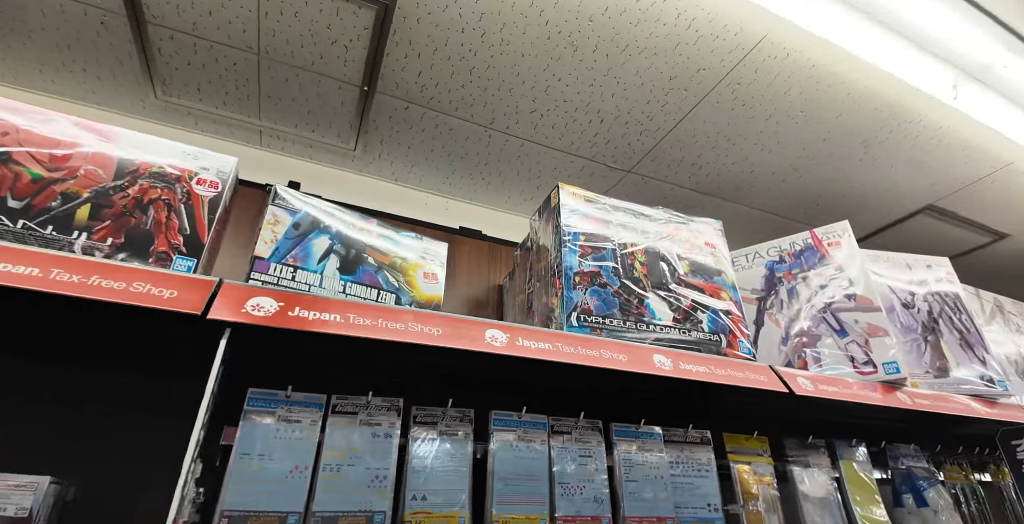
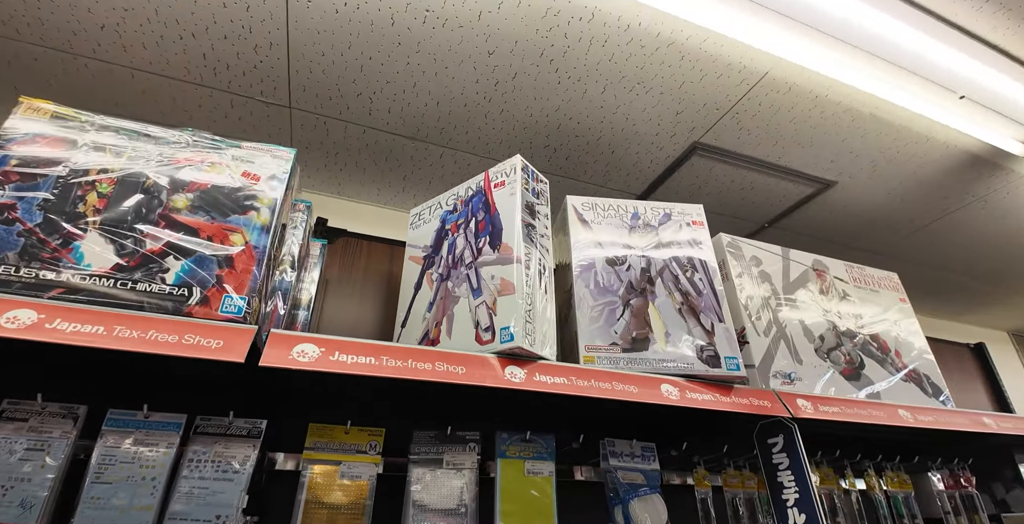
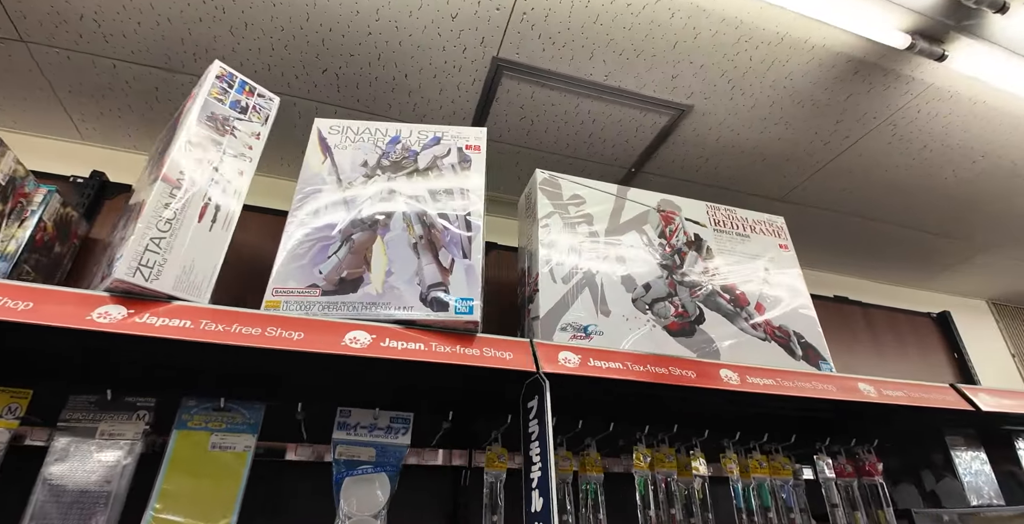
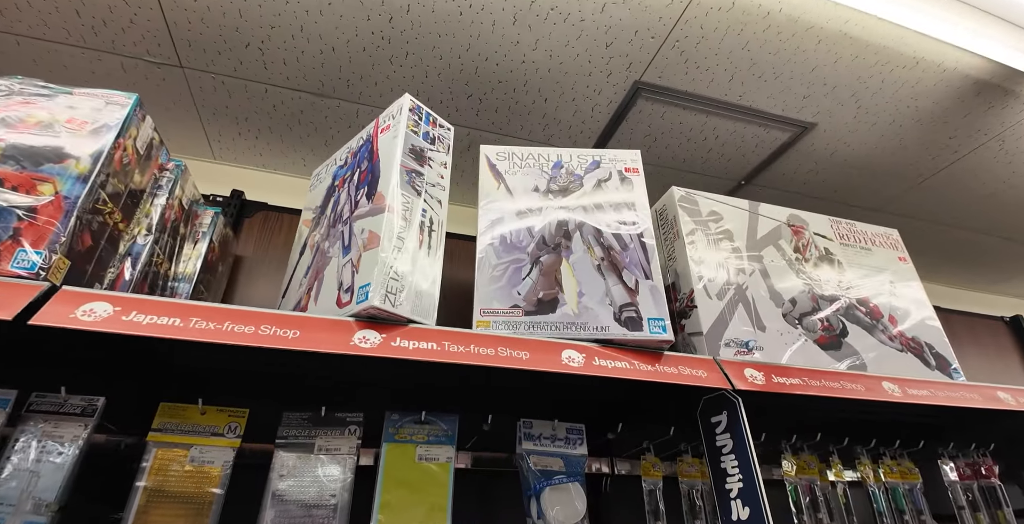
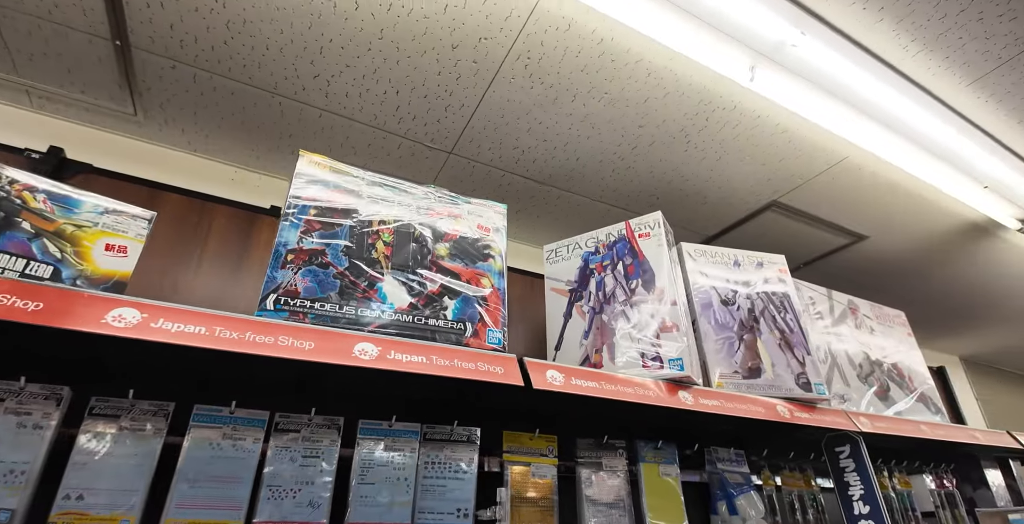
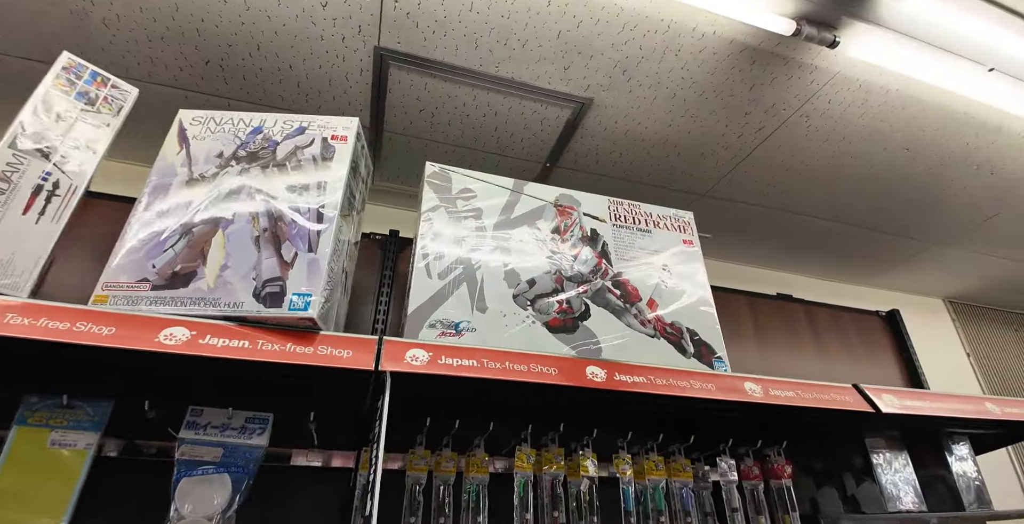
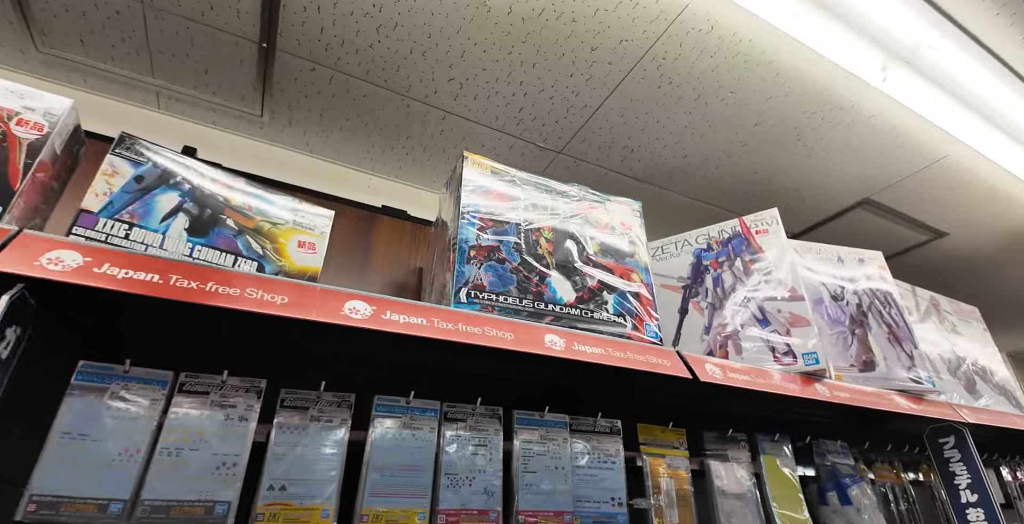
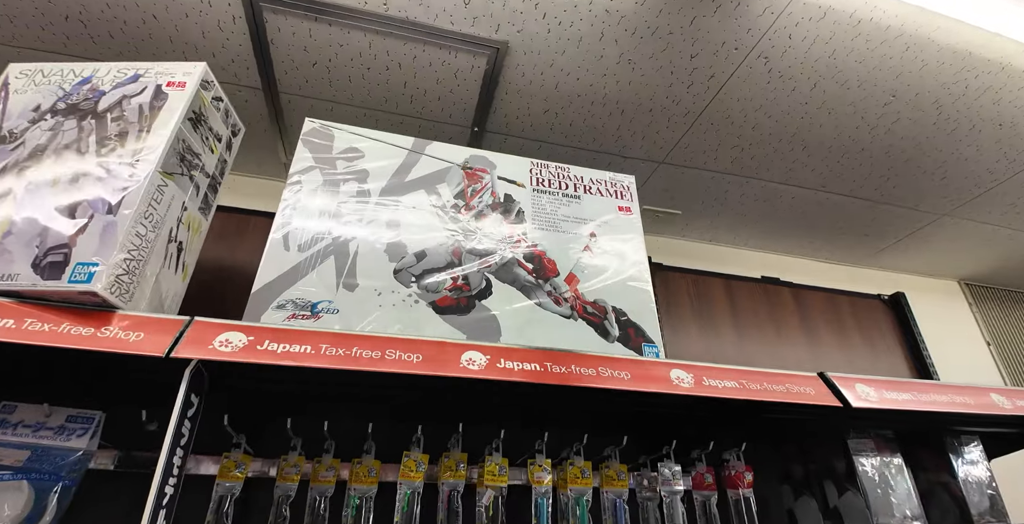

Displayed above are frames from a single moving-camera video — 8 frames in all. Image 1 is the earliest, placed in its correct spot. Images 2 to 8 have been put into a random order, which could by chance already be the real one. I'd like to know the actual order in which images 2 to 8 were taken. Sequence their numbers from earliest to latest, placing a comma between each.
7, 5, 2, 4, 3, 6, 8
